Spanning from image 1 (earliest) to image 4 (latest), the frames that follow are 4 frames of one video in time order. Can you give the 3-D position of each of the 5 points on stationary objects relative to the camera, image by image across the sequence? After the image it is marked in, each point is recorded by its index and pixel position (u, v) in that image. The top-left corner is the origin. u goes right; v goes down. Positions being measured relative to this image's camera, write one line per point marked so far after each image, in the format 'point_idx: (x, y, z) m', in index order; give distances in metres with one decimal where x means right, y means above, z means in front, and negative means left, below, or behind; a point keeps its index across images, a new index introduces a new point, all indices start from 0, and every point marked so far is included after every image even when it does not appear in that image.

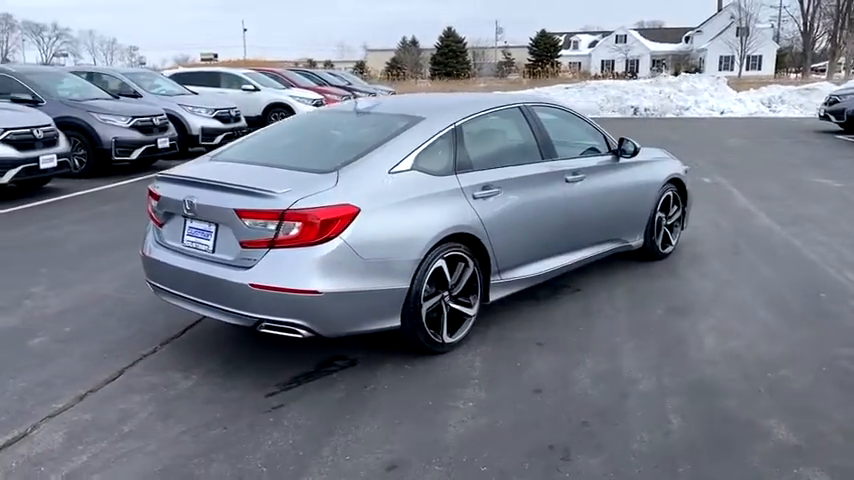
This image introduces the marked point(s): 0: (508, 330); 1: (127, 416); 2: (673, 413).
0: (+0.5, -0.6, +5.0) m
1: (-1.6, -0.9, +3.8) m
2: (+1.3, -0.9, +3.8) m
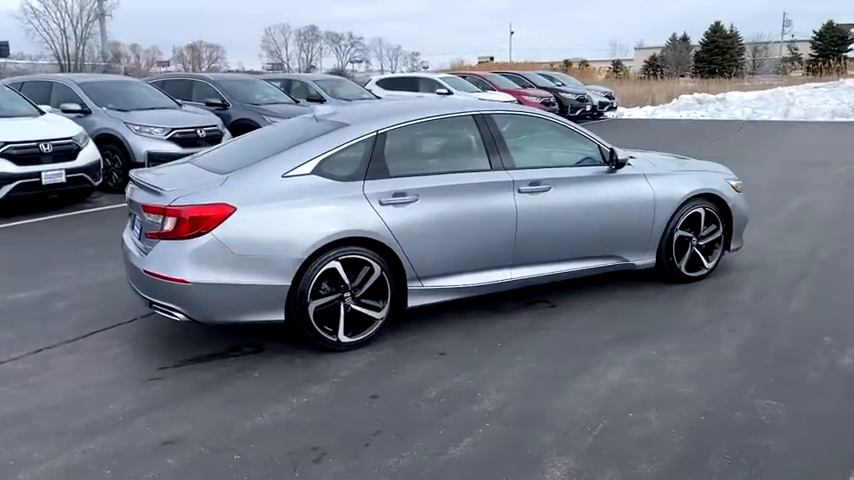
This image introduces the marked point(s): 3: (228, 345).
0: (0.0, -0.7, +5.1) m
1: (-2.4, -0.8, +4.7) m
2: (+0.2, -1.0, +3.6) m
3: (-1.4, -0.7, +5.0) m
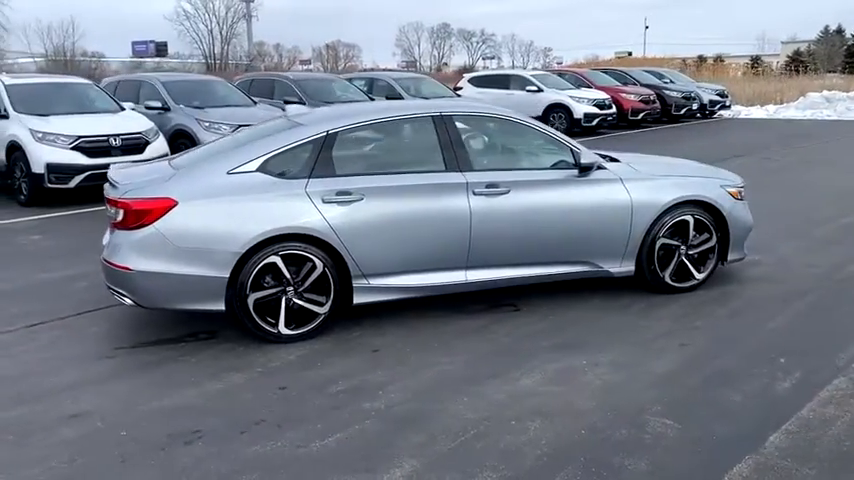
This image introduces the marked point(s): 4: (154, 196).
0: (-0.4, -0.7, +5.2) m
1: (-2.9, -0.7, +5.2) m
2: (-0.4, -1.0, +3.7) m
3: (-1.7, -0.7, +5.3) m
4: (-1.8, +0.3, +4.7) m
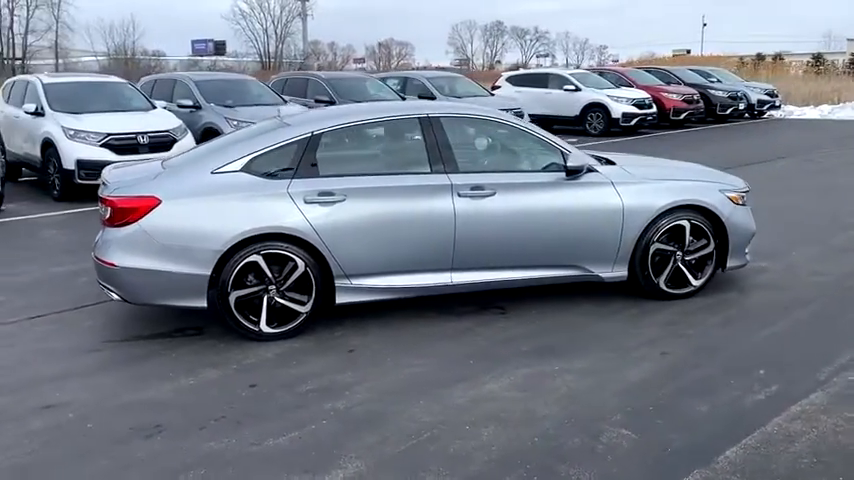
0: (-0.5, -0.7, +5.2) m
1: (-3.0, -0.7, +5.4) m
2: (-0.7, -1.0, +3.8) m
3: (-1.9, -0.6, +5.4) m
4: (-1.9, +0.3, +4.9) m
